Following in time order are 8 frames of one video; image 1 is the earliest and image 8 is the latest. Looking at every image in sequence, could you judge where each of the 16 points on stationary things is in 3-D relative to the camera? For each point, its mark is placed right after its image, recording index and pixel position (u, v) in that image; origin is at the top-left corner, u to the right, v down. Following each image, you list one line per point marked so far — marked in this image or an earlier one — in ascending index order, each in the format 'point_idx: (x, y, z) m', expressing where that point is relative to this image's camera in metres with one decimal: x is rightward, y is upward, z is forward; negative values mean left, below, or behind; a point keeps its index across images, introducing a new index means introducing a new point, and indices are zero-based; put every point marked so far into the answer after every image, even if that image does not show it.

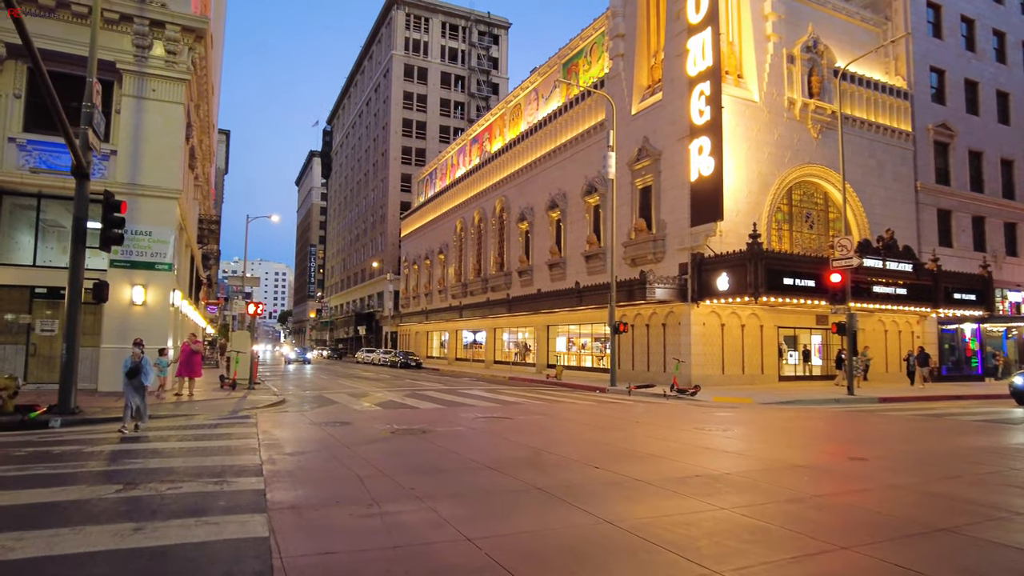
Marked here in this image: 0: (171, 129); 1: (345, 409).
0: (-10.1, +4.8, +19.4) m
1: (-4.0, -2.9, +15.8) m
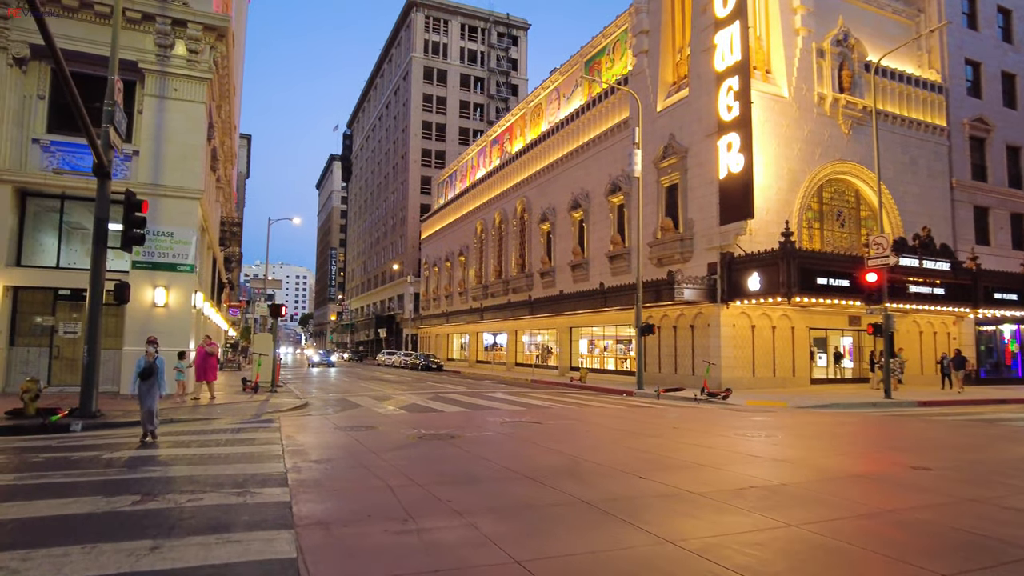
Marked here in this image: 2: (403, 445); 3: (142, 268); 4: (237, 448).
0: (-9.4, +4.7, +19.2) m
1: (-3.3, -2.9, +15.4) m
2: (-1.7, -2.4, +10.1) m
3: (-10.4, +0.6, +18.3) m
4: (-4.0, -2.4, +9.6) m
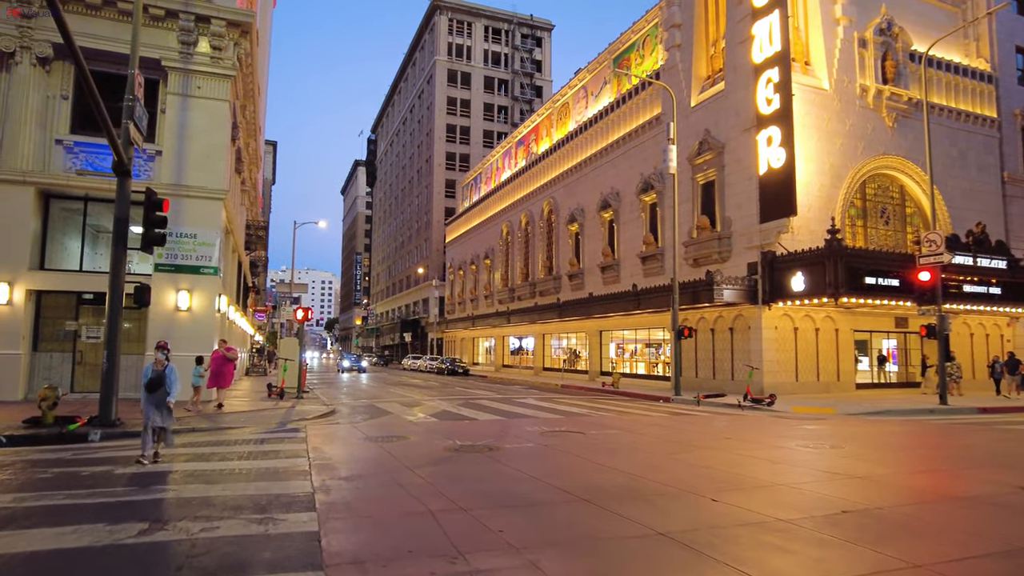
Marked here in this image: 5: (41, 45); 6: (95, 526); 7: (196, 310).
0: (-8.5, +4.6, +18.7) m
1: (-2.5, -3.0, +14.7) m
2: (-1.1, -2.4, +9.2) m
3: (-9.5, +0.5, +17.8) m
4: (-3.4, -2.4, +8.8) m
5: (-12.4, +6.4, +17.2) m
6: (-3.3, -1.9, +5.2) m
7: (-8.7, -0.6, +17.9) m
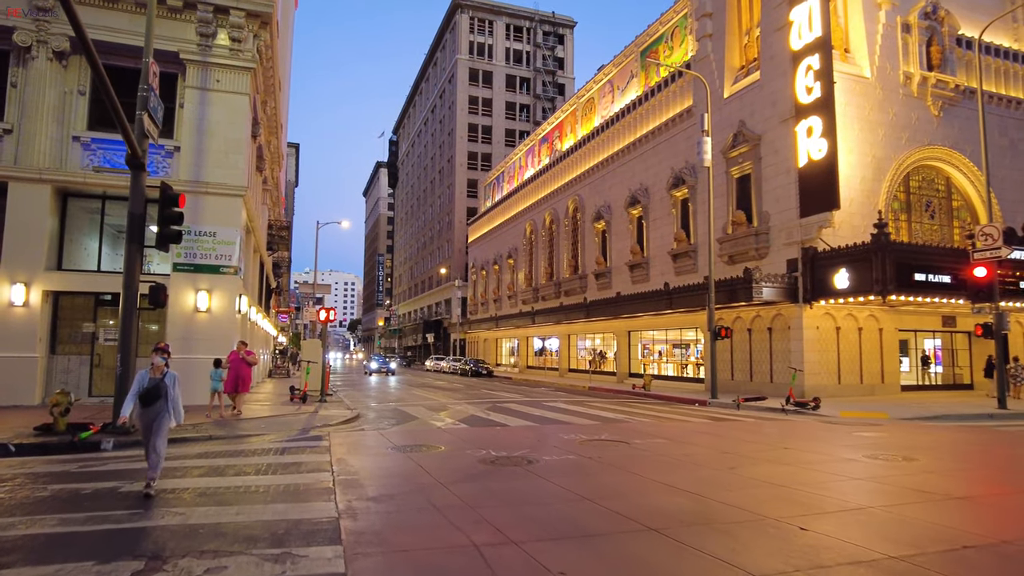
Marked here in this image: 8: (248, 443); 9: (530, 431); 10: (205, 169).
0: (-7.6, +4.6, +18.0) m
1: (-1.8, -3.0, +13.8) m
2: (-0.5, -2.4, +8.4) m
3: (-8.7, +0.5, +17.2) m
4: (-2.8, -2.3, +8.1) m
5: (-11.7, +6.4, +16.7) m
6: (-2.9, -1.9, +4.4) m
7: (-7.8, -0.6, +17.3) m
8: (-4.7, -2.7, +11.5) m
9: (+0.4, -2.9, +13.4) m
10: (-8.3, +3.2, +17.7) m
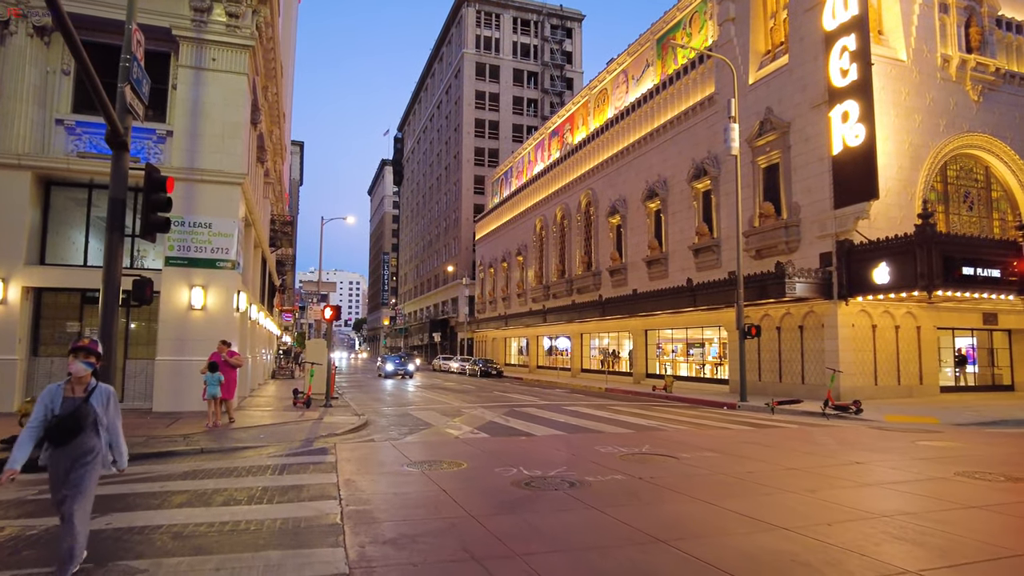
0: (-7.1, +4.7, +16.7) m
1: (-1.3, -2.8, +12.4) m
2: (0.0, -2.3, +7.0) m
3: (-8.1, +0.6, +15.8) m
4: (-2.4, -2.2, +6.7) m
5: (-11.2, +6.5, +15.3) m
6: (-2.4, -1.8, +3.0) m
7: (-7.3, -0.5, +15.9) m
8: (-4.2, -2.6, +10.1) m
9: (+0.9, -2.8, +12.0) m
10: (-7.8, +3.3, +16.3) m
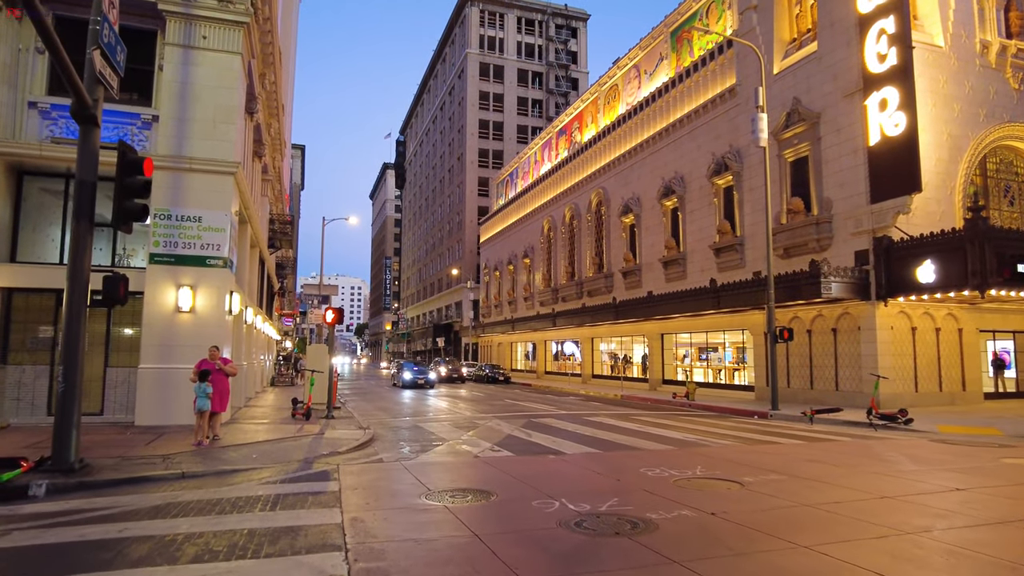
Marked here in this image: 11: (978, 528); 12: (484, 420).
0: (-6.7, +4.7, +15.2) m
1: (-0.8, -2.8, +10.9) m
2: (+0.4, -2.2, +5.4) m
3: (-7.7, +0.6, +14.3) m
4: (-1.9, -2.2, +5.1) m
5: (-10.7, +6.5, +13.9) m
6: (-2.0, -1.7, +1.4) m
7: (-6.8, -0.5, +14.4) m
8: (-3.7, -2.6, +8.5) m
9: (+1.3, -2.8, +10.4) m
10: (-7.3, +3.3, +14.8) m
11: (+4.7, -2.4, +6.5) m
12: (-0.7, -3.5, +17.3) m
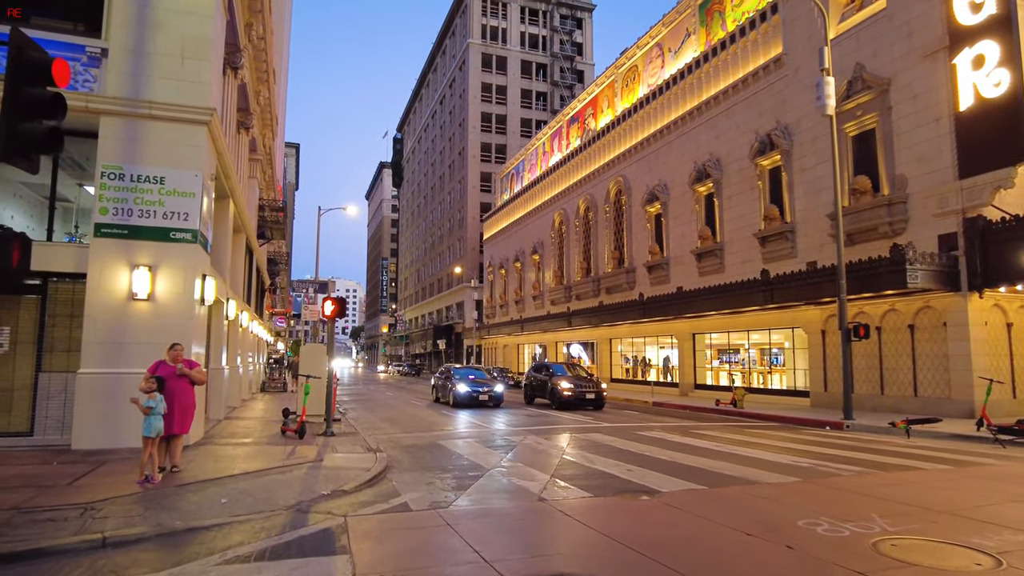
0: (-5.7, +5.0, +11.9) m
1: (+0.2, -2.5, +7.6) m
2: (+1.4, -1.8, +2.2) m
3: (-6.7, +0.9, +11.0) m
4: (-0.9, -1.8, +1.8) m
5: (-9.8, +6.8, +10.6) m
6: (-1.0, -1.3, -1.8) m
7: (-5.9, -0.2, +11.1) m
8: (-2.7, -2.2, +5.3) m
9: (+2.3, -2.4, +7.2) m
10: (-6.4, +3.6, +11.5) m
11: (+5.7, -2.0, +3.3) m
12: (+0.2, -3.2, +14.1) m
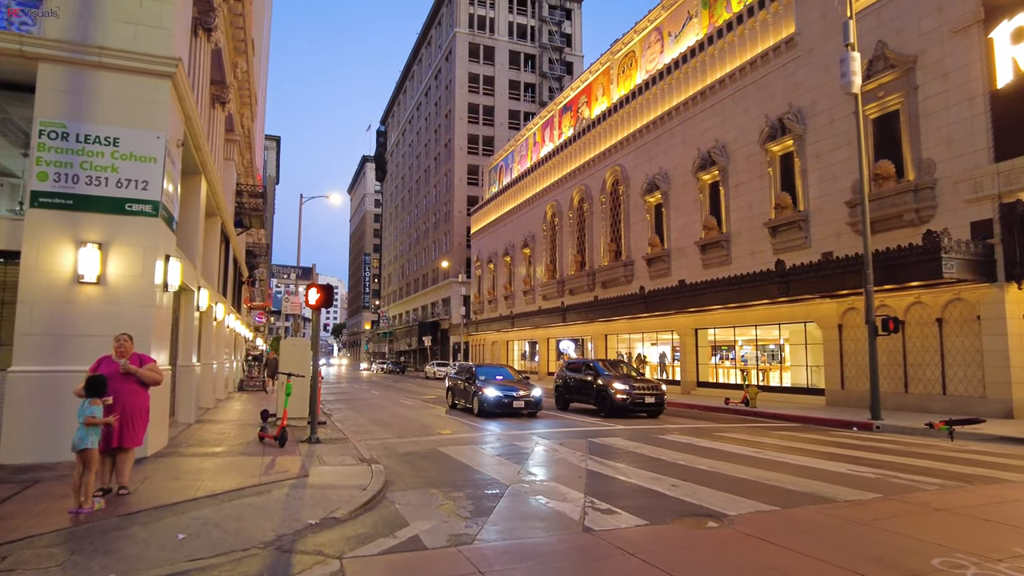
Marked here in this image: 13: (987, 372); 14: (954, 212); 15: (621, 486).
0: (-5.5, +5.3, +10.1) m
1: (+0.5, -2.2, +6.0) m
2: (+1.9, -1.6, +0.6) m
3: (-6.4, +1.2, +9.2) m
4: (-0.4, -1.6, +0.2) m
5: (-9.5, +7.0, +8.7) m
6: (-0.3, -1.1, -3.5) m
7: (-5.6, +0.1, +9.3) m
8: (-2.3, -2.0, +3.6) m
9: (+2.7, -2.2, +5.6) m
10: (-6.1, +3.9, +9.7) m
11: (+6.1, -1.8, +1.8) m
12: (+0.4, -2.9, +12.5) m
13: (+12.7, -2.2, +17.4) m
14: (+12.6, +2.2, +18.5) m
15: (+1.3, -2.5, +8.1) m
